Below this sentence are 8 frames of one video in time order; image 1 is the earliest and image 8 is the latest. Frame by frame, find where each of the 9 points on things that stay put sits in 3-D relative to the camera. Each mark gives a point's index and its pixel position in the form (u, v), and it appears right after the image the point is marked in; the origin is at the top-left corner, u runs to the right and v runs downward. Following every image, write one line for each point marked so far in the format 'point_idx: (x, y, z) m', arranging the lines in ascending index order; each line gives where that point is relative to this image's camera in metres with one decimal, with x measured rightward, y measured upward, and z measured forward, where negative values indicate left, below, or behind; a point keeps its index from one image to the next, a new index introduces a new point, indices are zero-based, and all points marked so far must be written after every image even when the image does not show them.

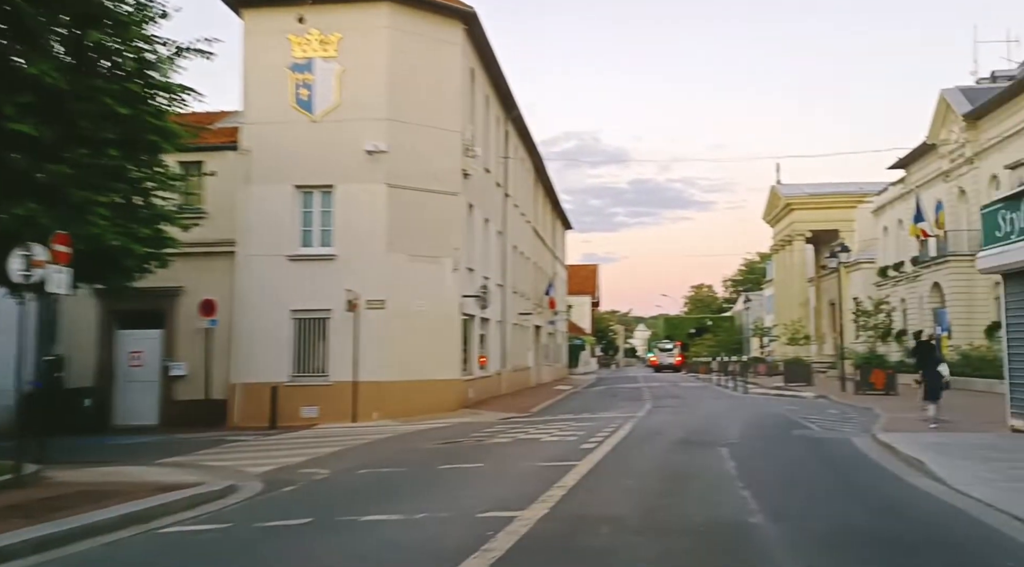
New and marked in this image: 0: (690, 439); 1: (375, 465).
0: (+3.1, -2.7, +13.9) m
1: (-2.1, -2.8, +12.3) m
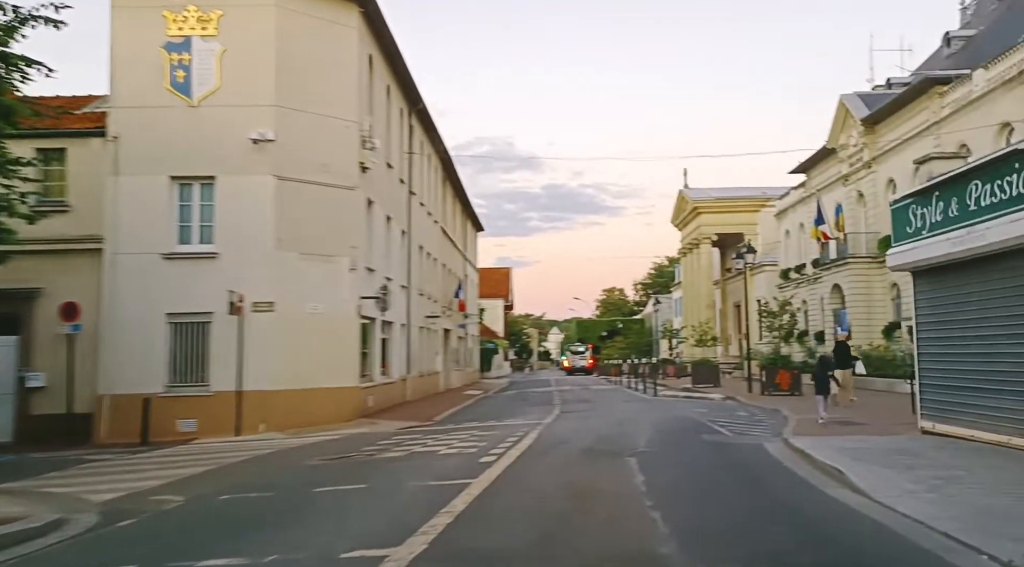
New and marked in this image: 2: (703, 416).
0: (+1.4, -2.7, +13.0) m
1: (-3.6, -2.8, +10.8) m
2: (+4.7, -3.3, +19.7) m
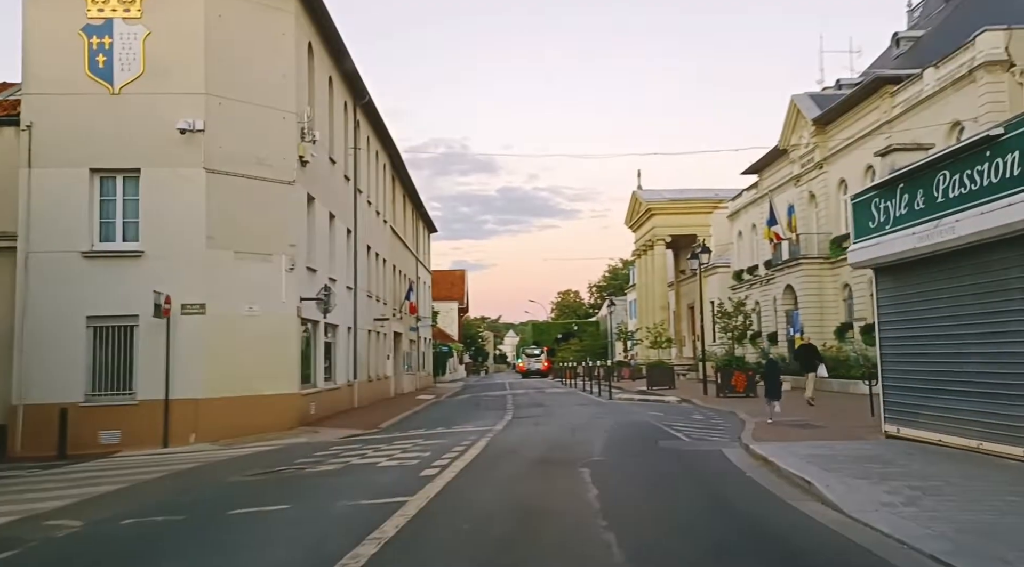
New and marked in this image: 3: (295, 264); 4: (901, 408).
0: (+0.5, -2.6, +12.1) m
1: (-4.3, -2.7, +9.7) m
2: (+3.5, -3.3, +19.0) m
3: (-5.4, +0.5, +19.8) m
4: (+6.2, -2.0, +12.6) m
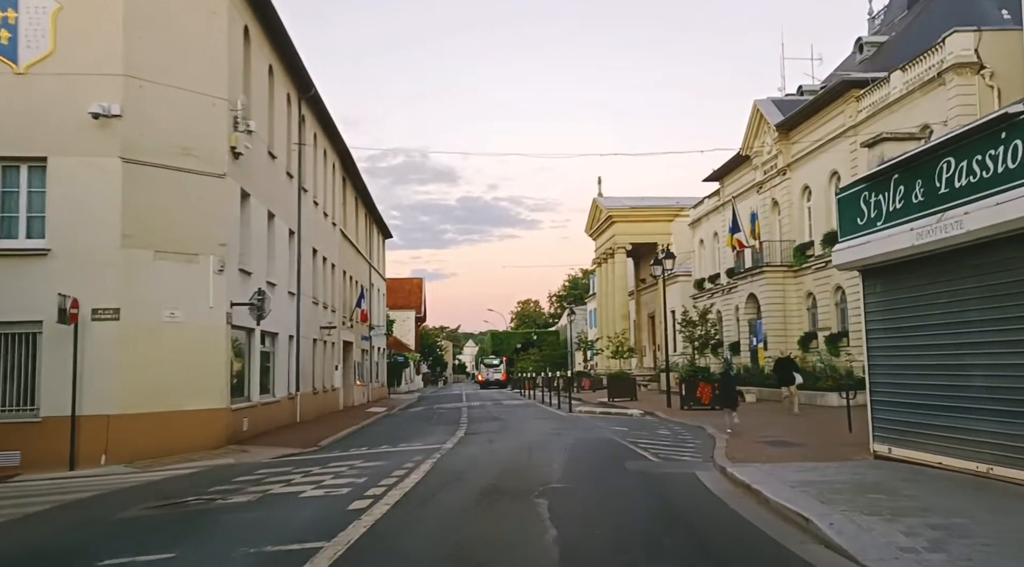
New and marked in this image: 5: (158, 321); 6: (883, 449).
0: (-0.2, -2.7, +10.6) m
1: (-4.9, -2.7, +7.9) m
2: (+2.5, -3.4, +17.6) m
3: (-6.5, +0.4, +18.0) m
4: (+5.4, -2.0, +11.4) m
5: (-7.4, -0.8, +16.7) m
6: (+5.4, -2.4, +11.6) m
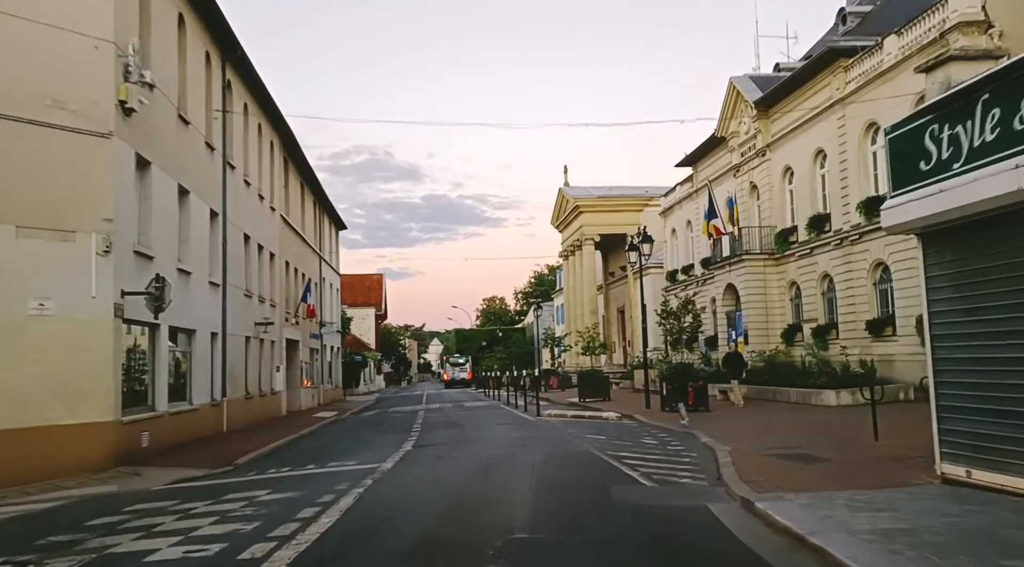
0: (-0.7, -2.3, +7.5) m
1: (-5.3, -2.4, +4.6) m
2: (+1.6, -3.0, +14.6) m
3: (-7.3, +0.7, +14.6) m
4: (+4.9, -1.6, +8.5) m
5: (-8.2, -0.5, +13.3) m
6: (+4.8, -2.0, +8.7) m
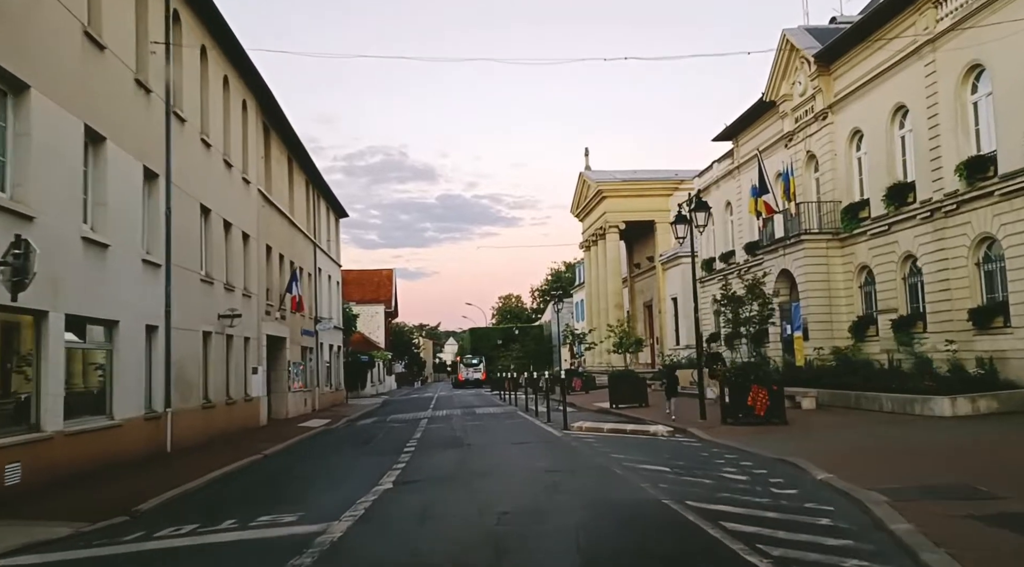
0: (-0.5, -1.9, +2.5) m
1: (-5.2, -2.0, -0.3) m
2: (+1.9, -2.5, +9.6) m
3: (-7.0, +1.2, +9.8) m
4: (+5.0, -1.1, +3.4) m
5: (-7.9, -0.1, +8.5) m
6: (+5.0, -1.5, +3.6) m
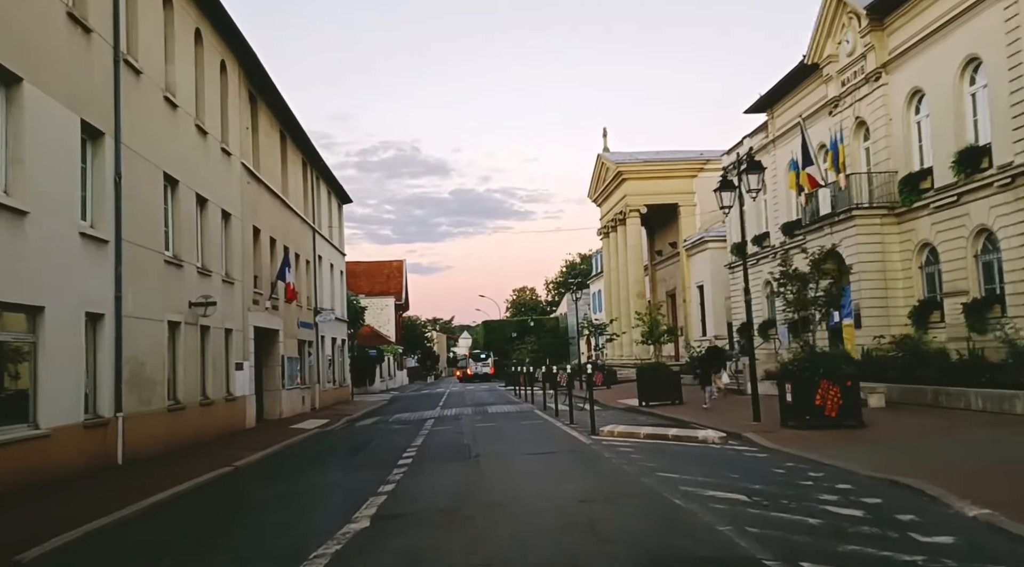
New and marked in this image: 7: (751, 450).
0: (-0.5, -1.5, -0.5) m
1: (-5.2, -1.7, -3.2) m
2: (+2.1, -2.1, +6.5) m
3: (-6.9, +1.5, +6.9) m
4: (+5.1, -0.8, +0.3) m
5: (-7.8, +0.2, +5.6) m
6: (+5.1, -1.1, +0.5) m
7: (+4.0, -2.8, +13.5) m
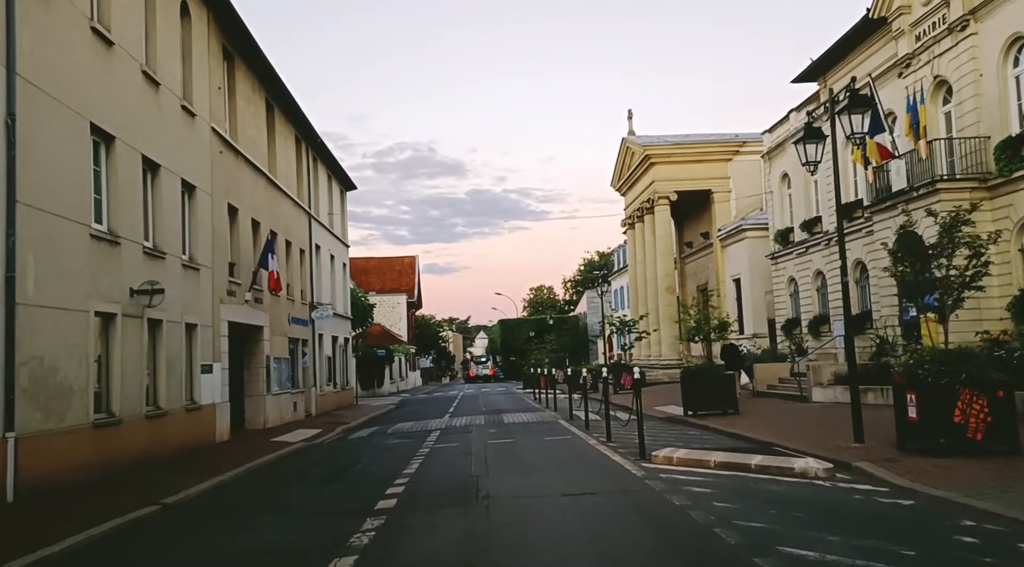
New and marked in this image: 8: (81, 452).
0: (-0.5, -1.2, -4.4) m
1: (-5.2, -1.3, -7.0) m
2: (+2.3, -1.8, +2.6) m
3: (-6.7, +1.8, +3.1) m
4: (+5.1, -0.4, -3.7) m
5: (-7.7, +0.6, +1.8) m
6: (+5.1, -0.8, -3.5) m
7: (+4.3, -2.4, +9.5) m
8: (-7.1, -2.8, +13.2) m
